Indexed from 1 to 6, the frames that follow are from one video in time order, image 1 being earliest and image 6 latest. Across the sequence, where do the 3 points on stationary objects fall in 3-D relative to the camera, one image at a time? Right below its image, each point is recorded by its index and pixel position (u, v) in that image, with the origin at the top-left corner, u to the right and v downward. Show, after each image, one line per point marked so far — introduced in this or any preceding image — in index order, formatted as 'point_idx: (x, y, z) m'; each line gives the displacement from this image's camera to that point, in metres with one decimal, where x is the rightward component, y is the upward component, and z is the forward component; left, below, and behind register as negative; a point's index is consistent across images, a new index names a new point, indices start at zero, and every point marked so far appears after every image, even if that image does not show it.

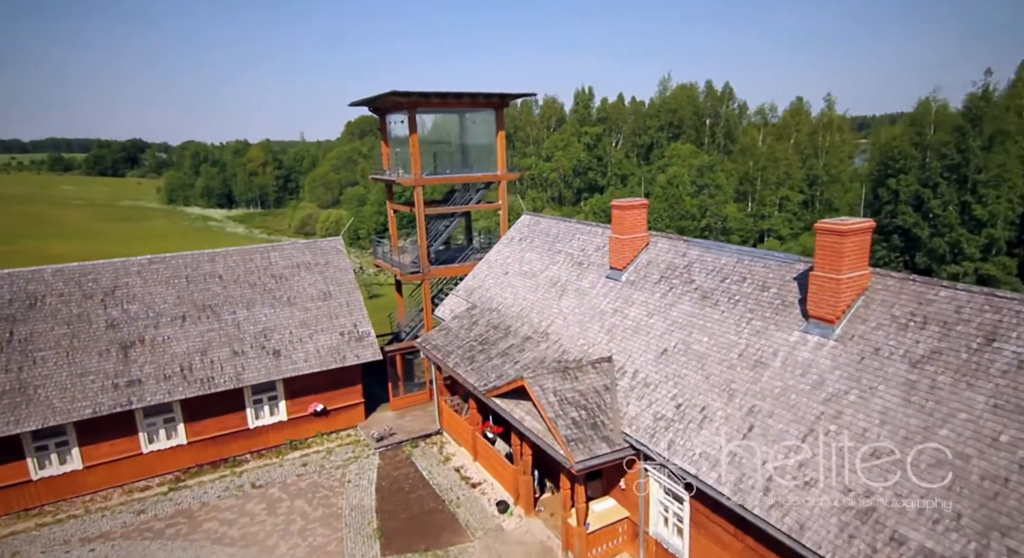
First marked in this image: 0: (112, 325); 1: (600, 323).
0: (-11.2, -1.2, +18.6) m
1: (+2.2, -1.1, +16.2) m
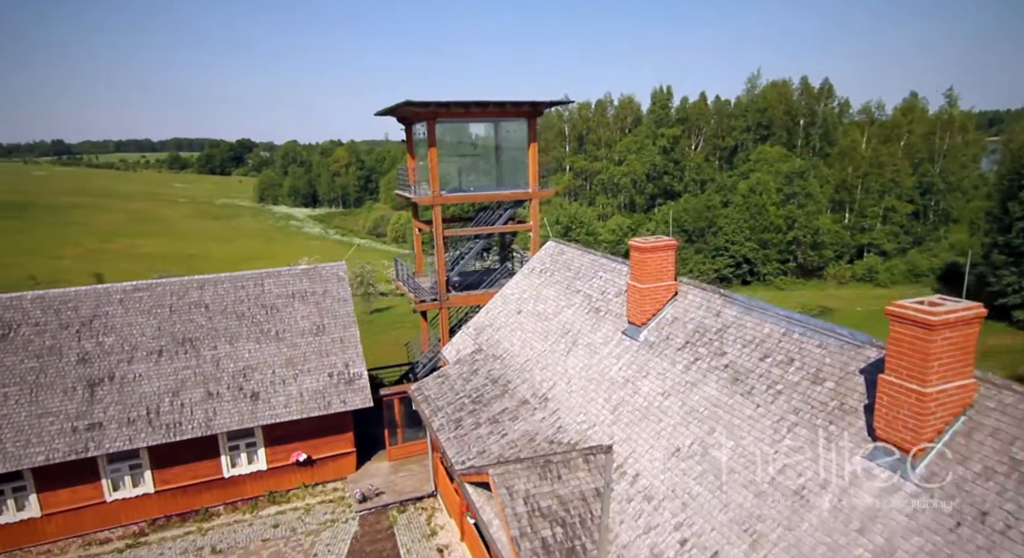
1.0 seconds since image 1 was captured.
0: (-11.1, -2.1, +17.0) m
1: (+1.9, -2.3, +12.7) m
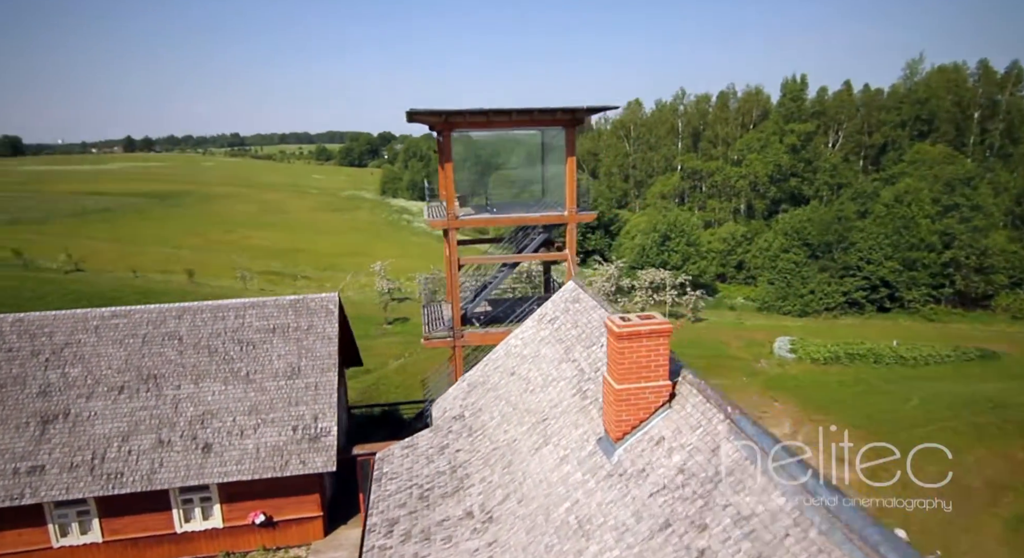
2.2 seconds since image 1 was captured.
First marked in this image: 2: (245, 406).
0: (-11.3, -2.7, +15.6) m
1: (+0.5, -3.7, +8.8) m
2: (-6.6, -3.1, +15.9) m
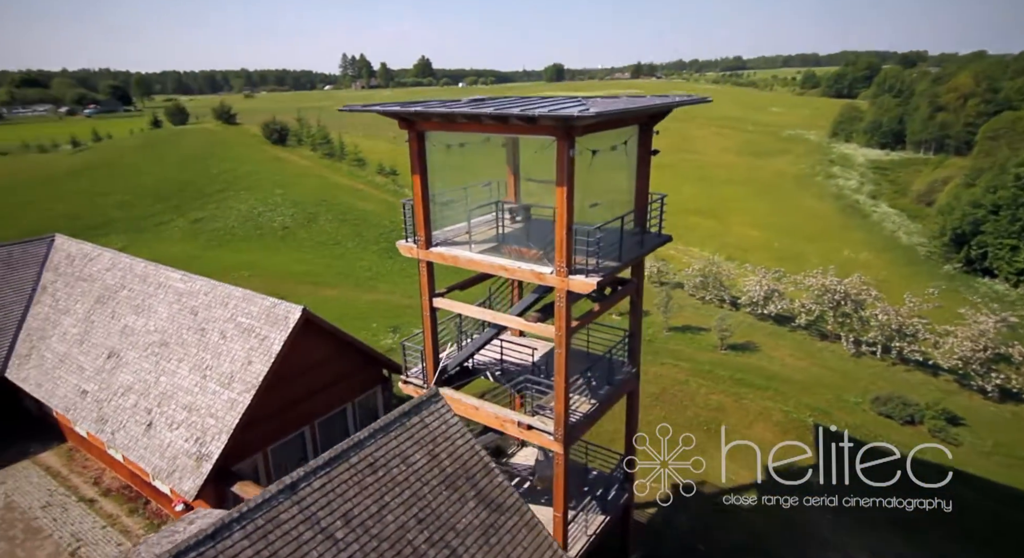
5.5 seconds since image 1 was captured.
0: (-11.6, -1.6, +19.0) m
1: (-8.3, -5.4, +6.3) m
2: (-8.2, -3.0, +16.1) m
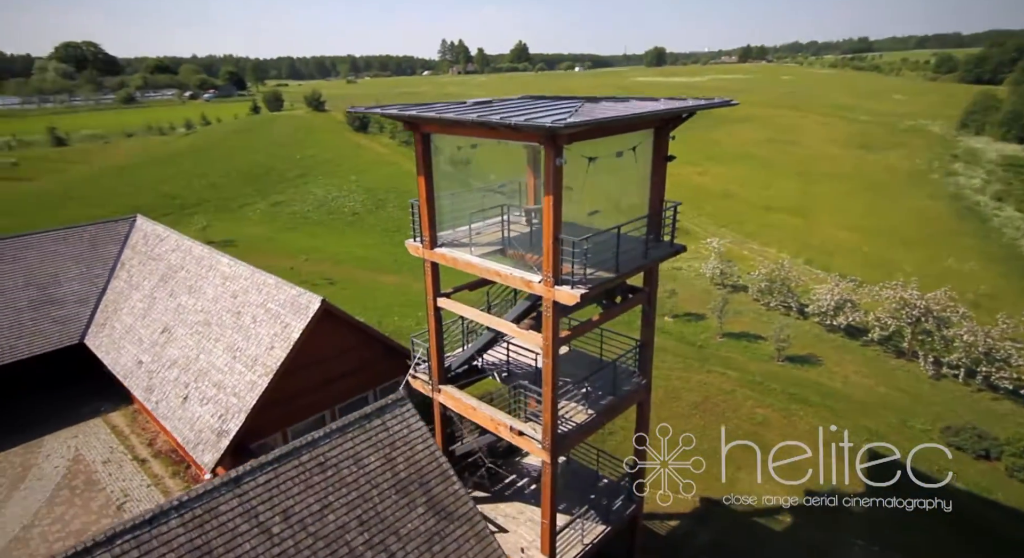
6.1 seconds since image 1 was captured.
0: (-10.7, -1.0, +20.7) m
1: (-9.6, -5.2, +7.7) m
2: (-7.9, -2.7, +17.3) m
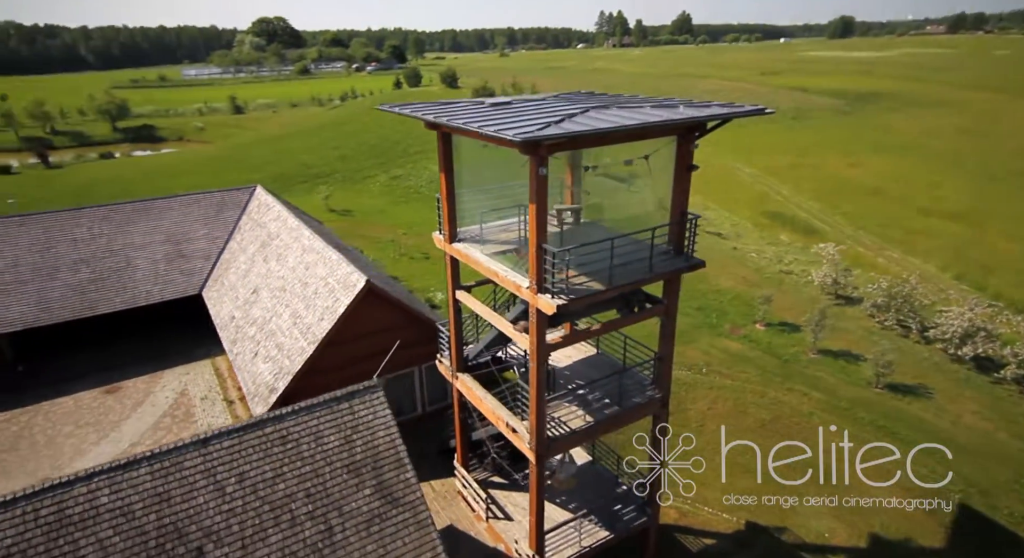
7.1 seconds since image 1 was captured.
0: (-8.6, +0.3, +23.2) m
1: (-11.1, -4.5, +10.7) m
2: (-6.8, -1.8, +19.4) m
